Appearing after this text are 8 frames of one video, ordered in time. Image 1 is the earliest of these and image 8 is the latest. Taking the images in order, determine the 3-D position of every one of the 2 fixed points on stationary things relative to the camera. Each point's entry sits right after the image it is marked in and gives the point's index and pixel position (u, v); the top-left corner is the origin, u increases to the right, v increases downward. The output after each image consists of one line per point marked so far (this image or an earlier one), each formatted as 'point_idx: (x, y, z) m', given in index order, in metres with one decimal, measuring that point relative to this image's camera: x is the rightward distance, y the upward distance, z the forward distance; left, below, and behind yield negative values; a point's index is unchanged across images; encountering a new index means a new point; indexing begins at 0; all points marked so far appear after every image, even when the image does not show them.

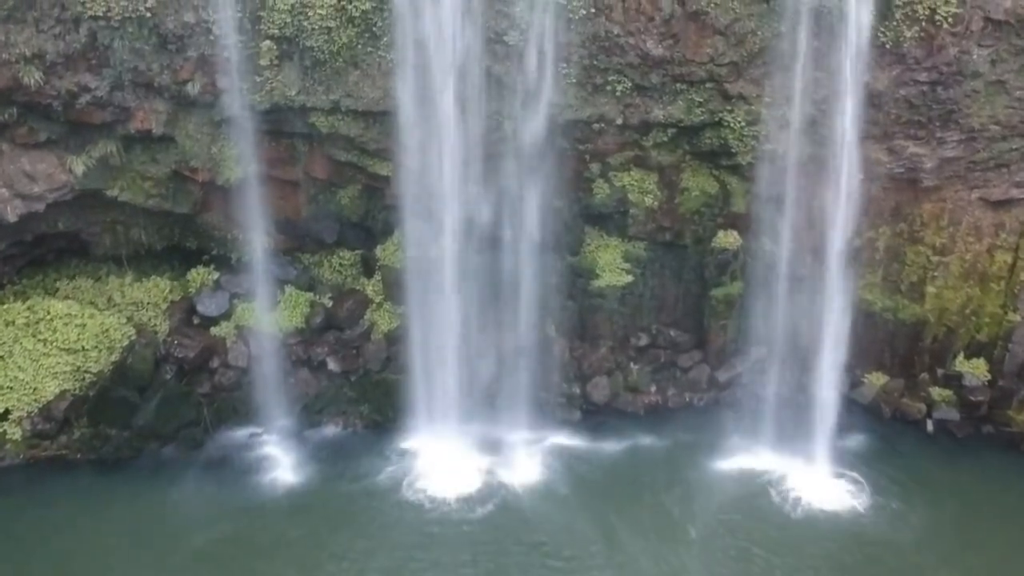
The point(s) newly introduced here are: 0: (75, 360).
0: (-2.3, -0.4, +8.7) m
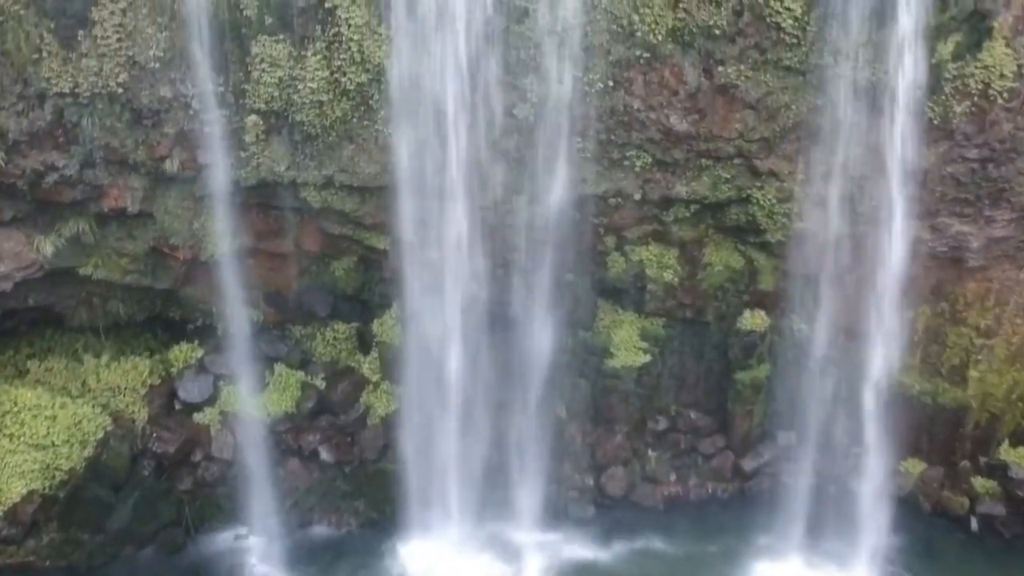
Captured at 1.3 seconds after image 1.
0: (-2.3, -0.8, +8.0) m
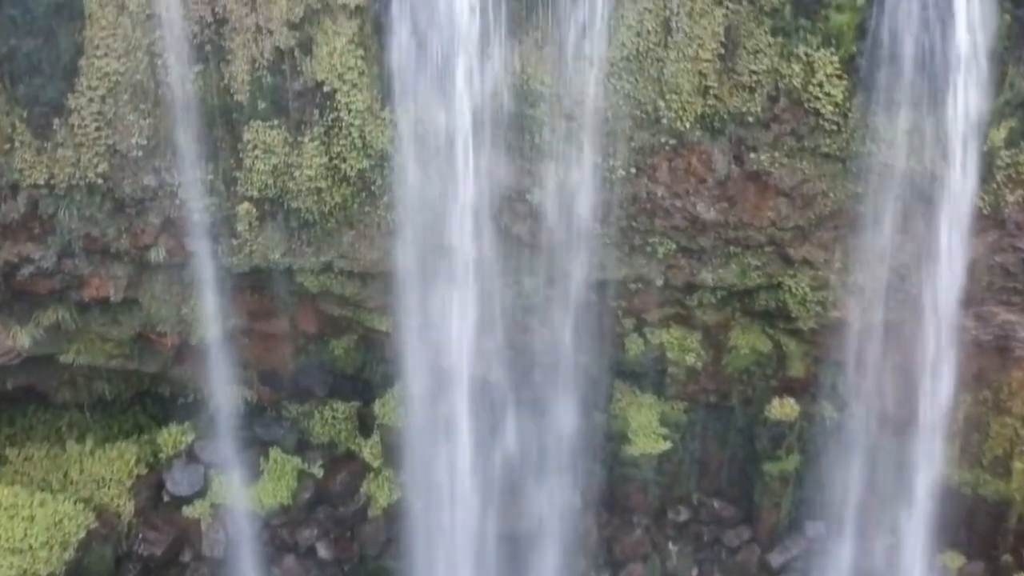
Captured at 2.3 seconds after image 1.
0: (-2.2, -1.2, +7.4) m
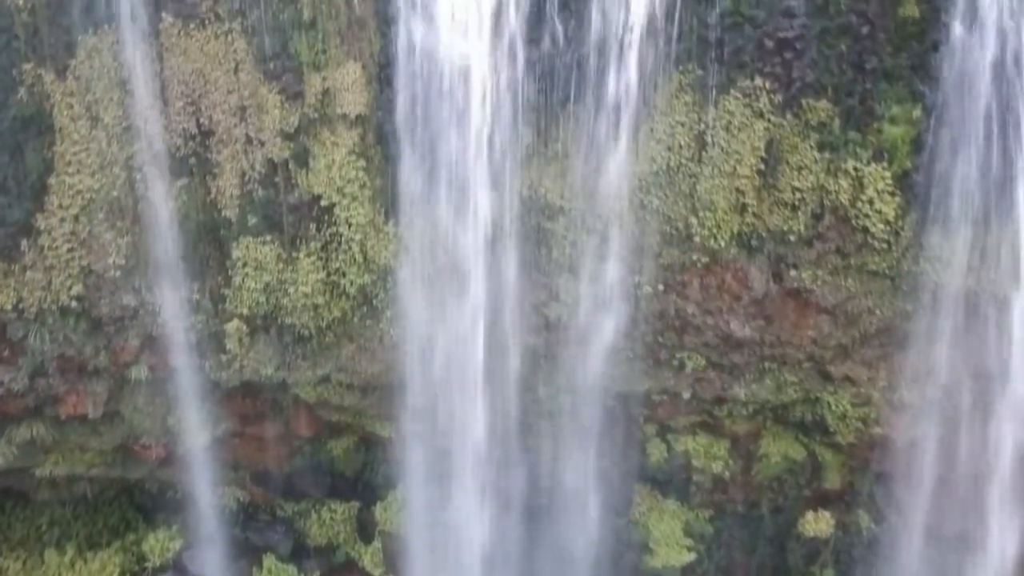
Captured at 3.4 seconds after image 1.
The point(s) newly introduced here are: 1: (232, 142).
0: (-2.2, -1.7, +6.8) m
1: (-1.0, +0.5, +5.6) m
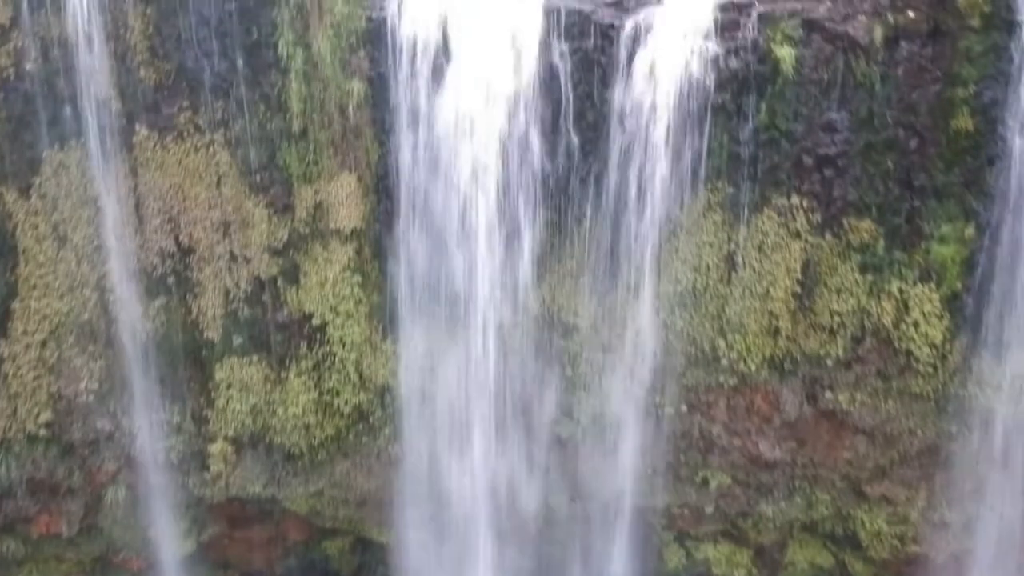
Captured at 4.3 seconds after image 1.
0: (-2.1, -2.1, +6.3) m
1: (-0.9, +0.1, +5.1) m
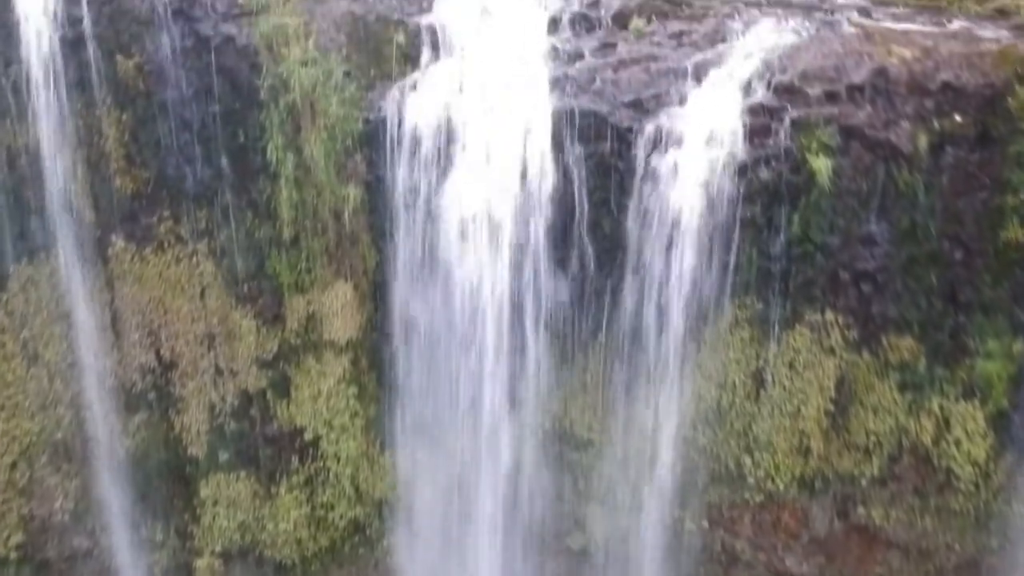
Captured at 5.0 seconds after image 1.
0: (-2.1, -2.4, +5.9) m
1: (-0.9, -0.2, +4.7) m
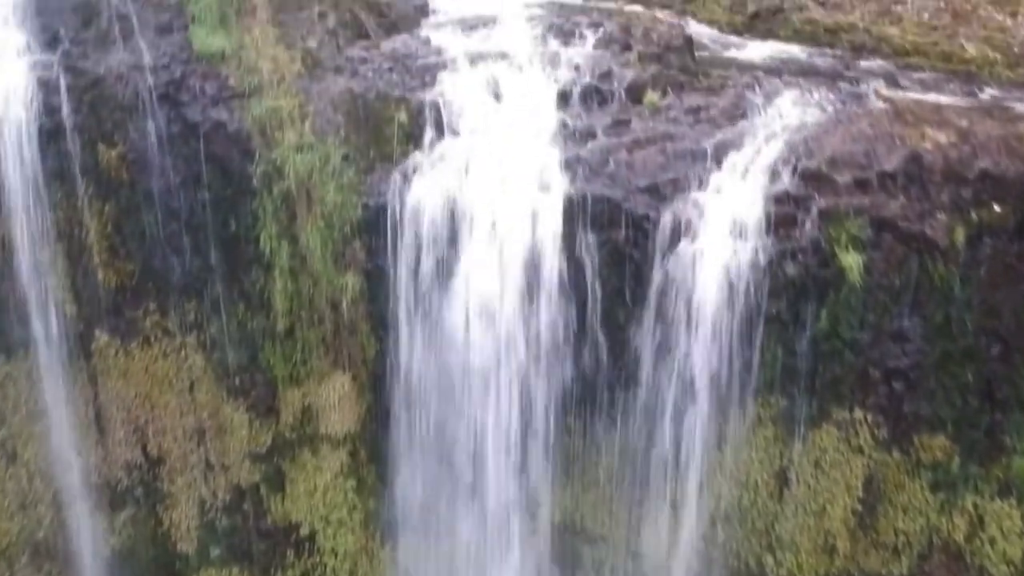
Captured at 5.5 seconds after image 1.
0: (-2.1, -2.7, +5.6) m
1: (-0.9, -0.5, +4.5) m
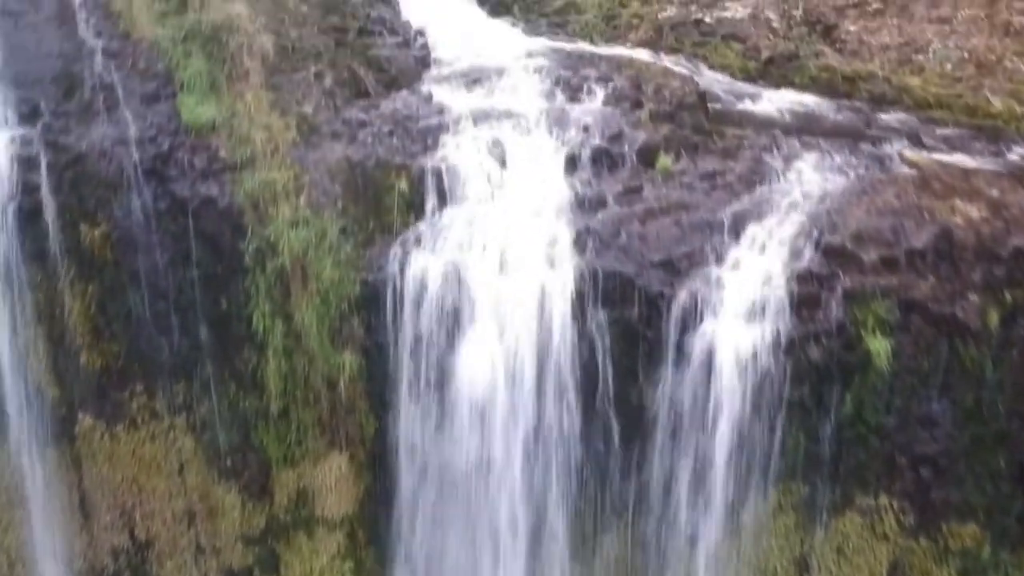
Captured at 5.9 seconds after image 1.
0: (-2.1, -2.9, +5.4) m
1: (-0.9, -0.7, +4.2) m
